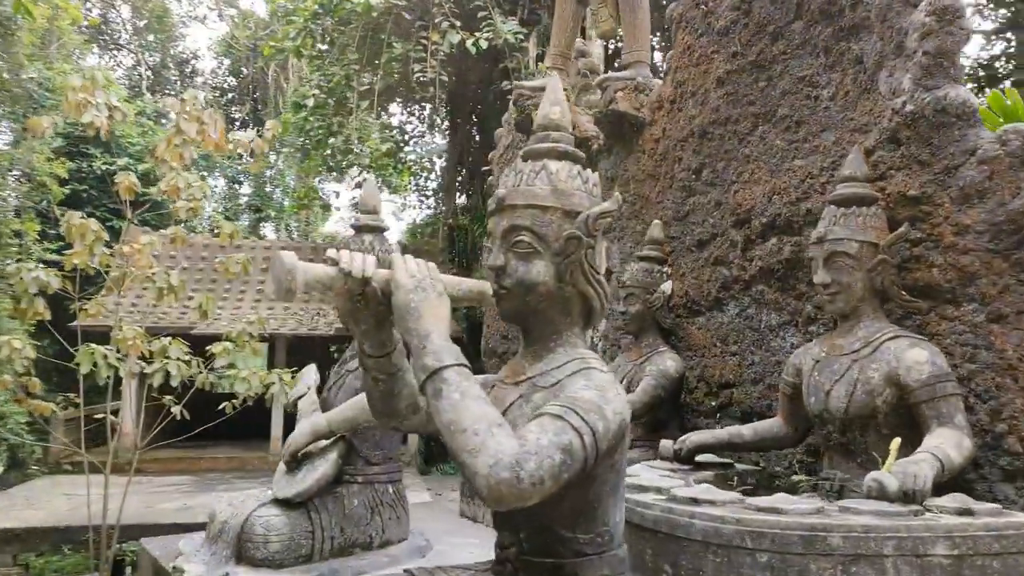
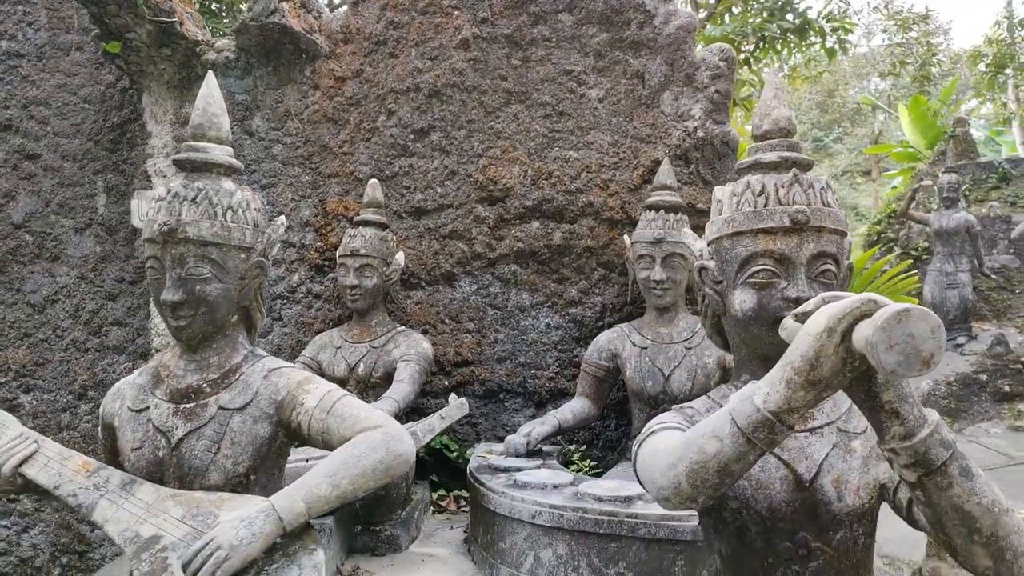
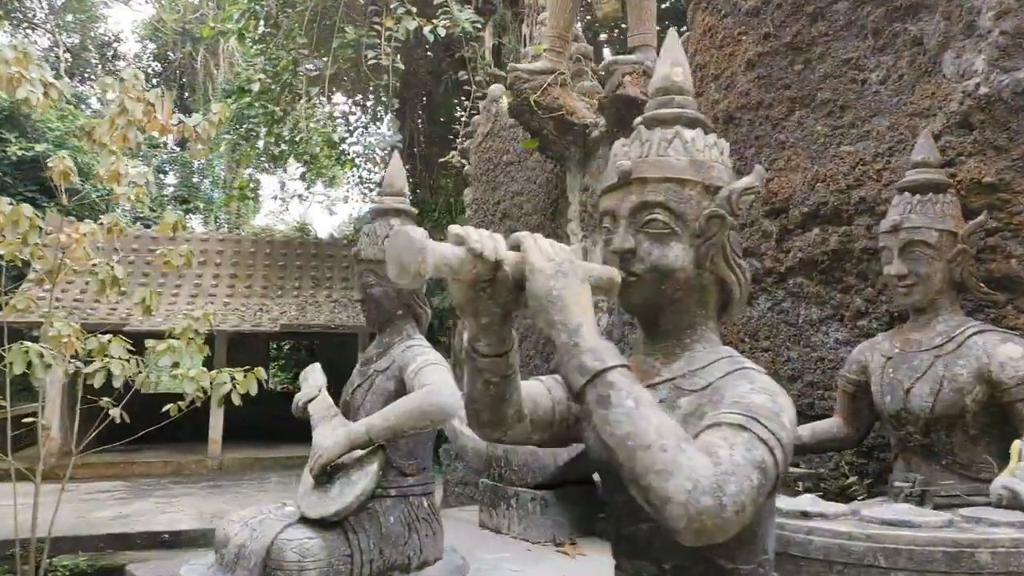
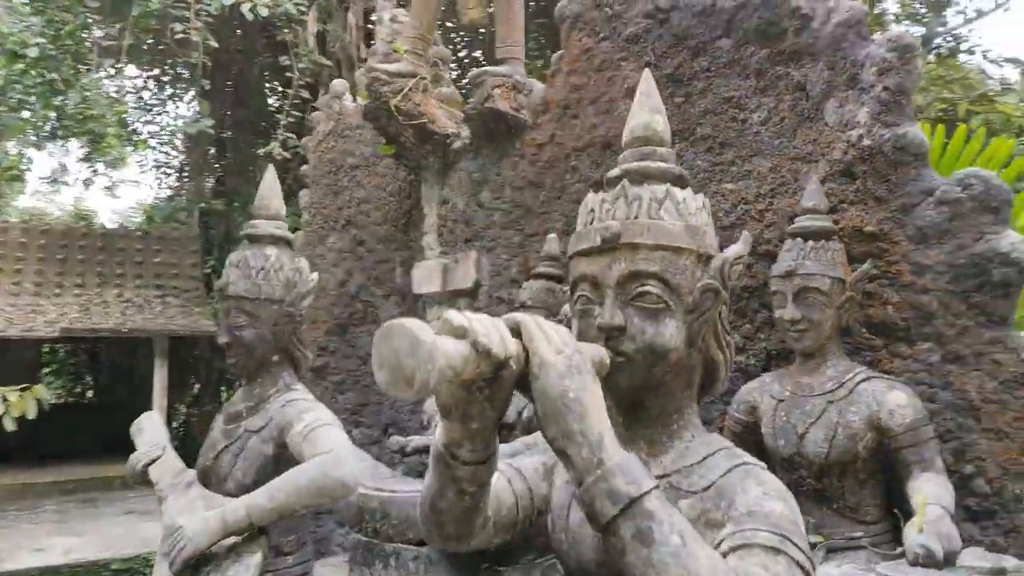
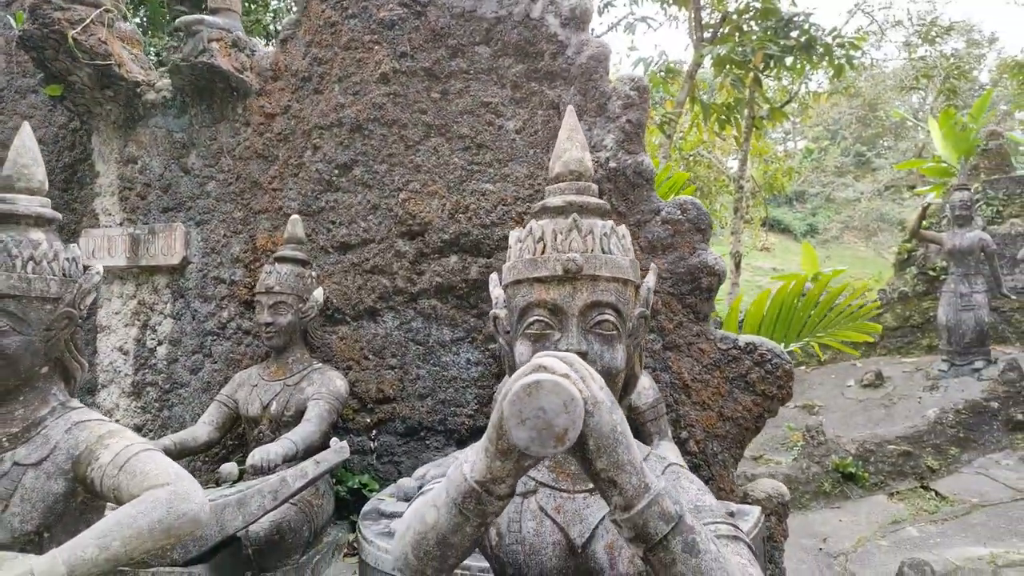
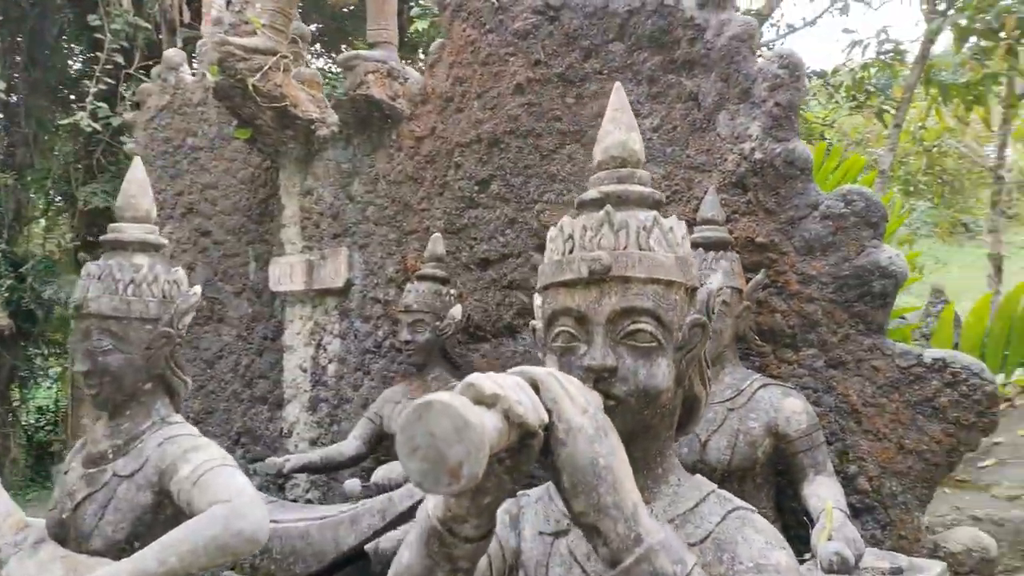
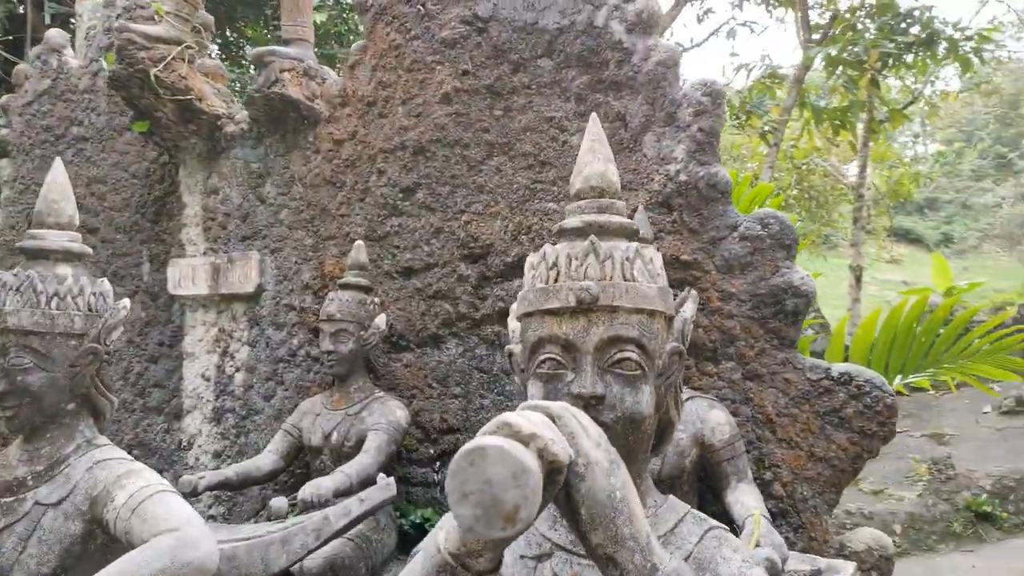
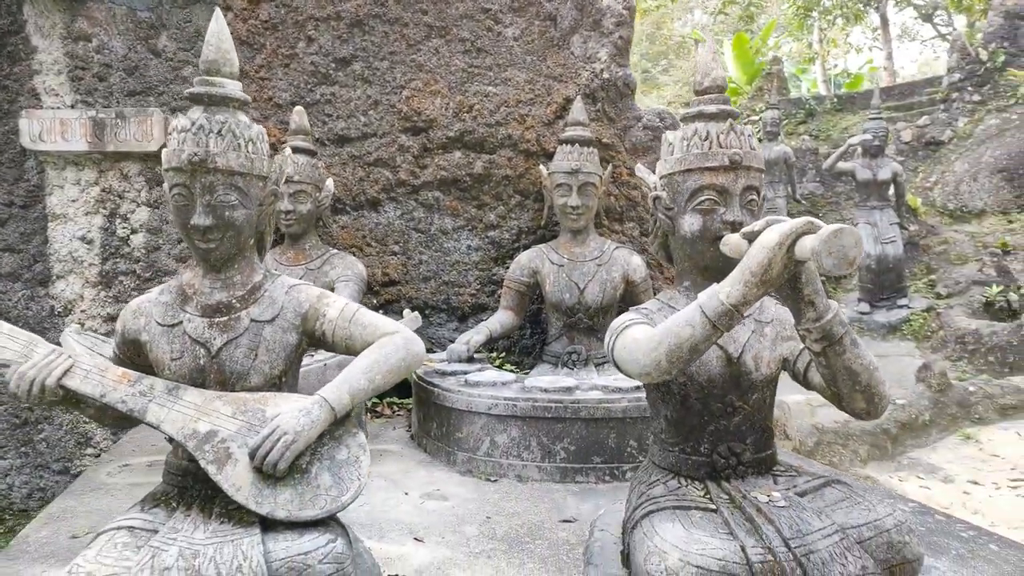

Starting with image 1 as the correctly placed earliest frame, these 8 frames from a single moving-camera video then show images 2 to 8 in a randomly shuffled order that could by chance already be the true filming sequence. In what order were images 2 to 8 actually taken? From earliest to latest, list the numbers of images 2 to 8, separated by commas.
3, 4, 6, 7, 5, 2, 8
